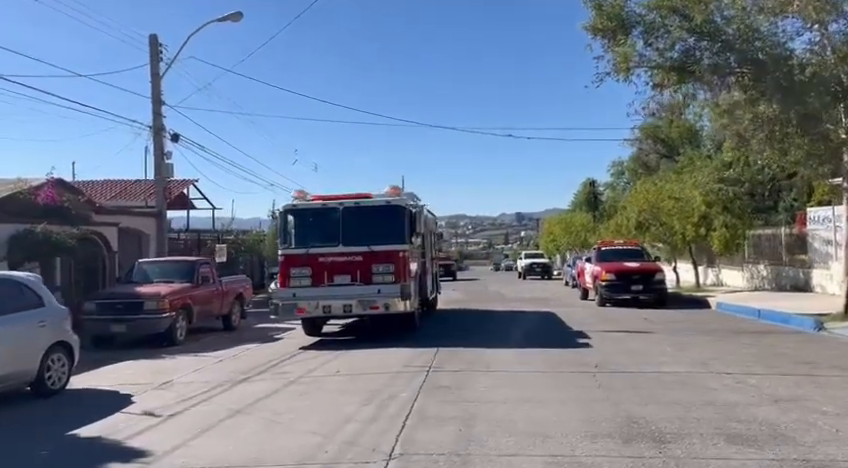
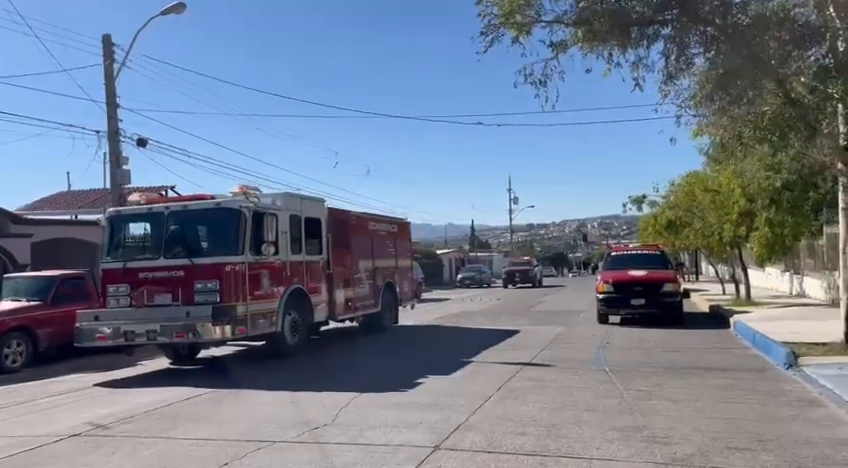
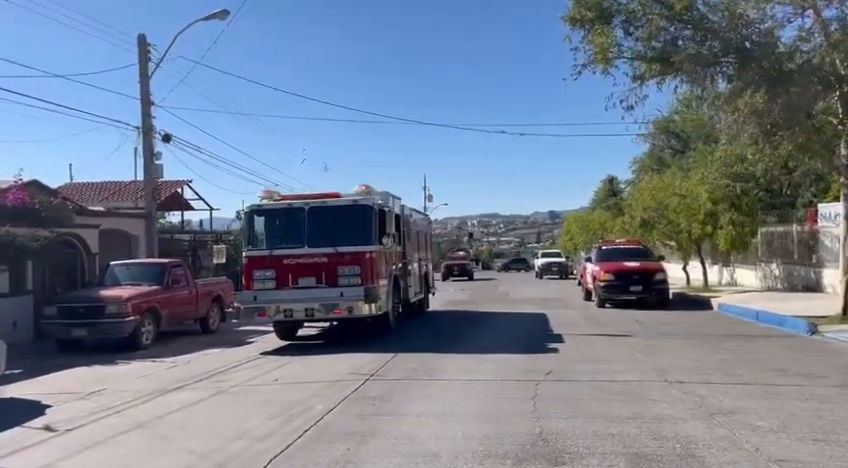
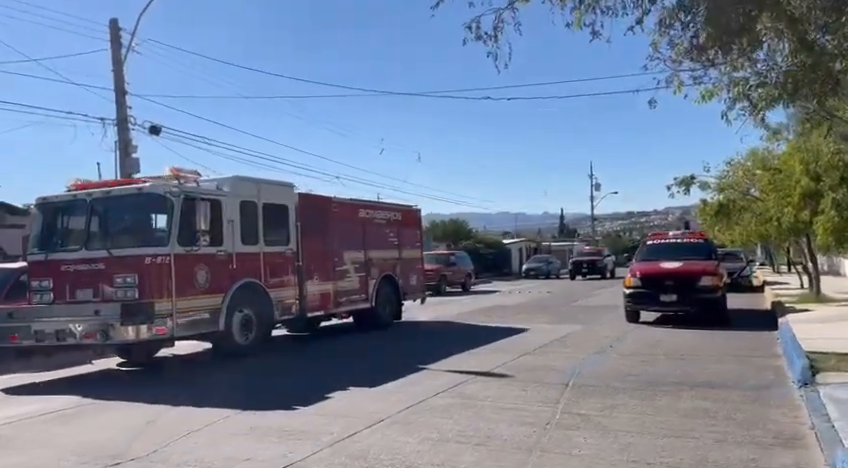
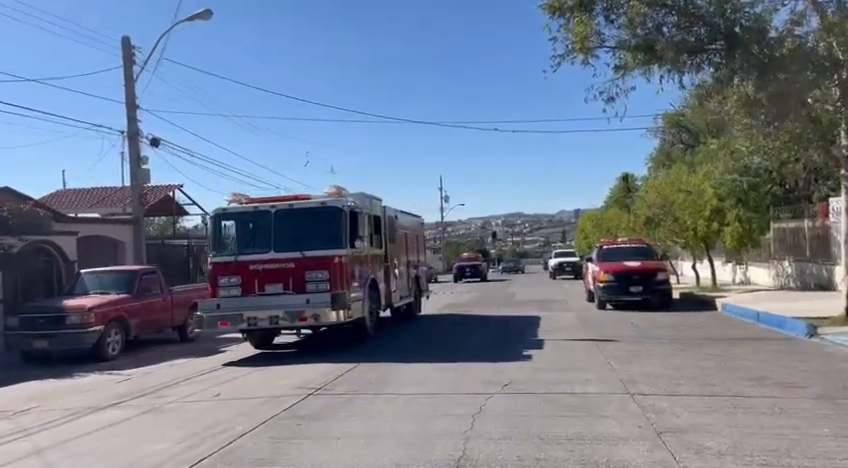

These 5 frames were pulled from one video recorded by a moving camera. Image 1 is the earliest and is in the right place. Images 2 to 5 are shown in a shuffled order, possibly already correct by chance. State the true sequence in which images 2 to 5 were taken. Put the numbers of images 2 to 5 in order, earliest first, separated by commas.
3, 5, 2, 4
